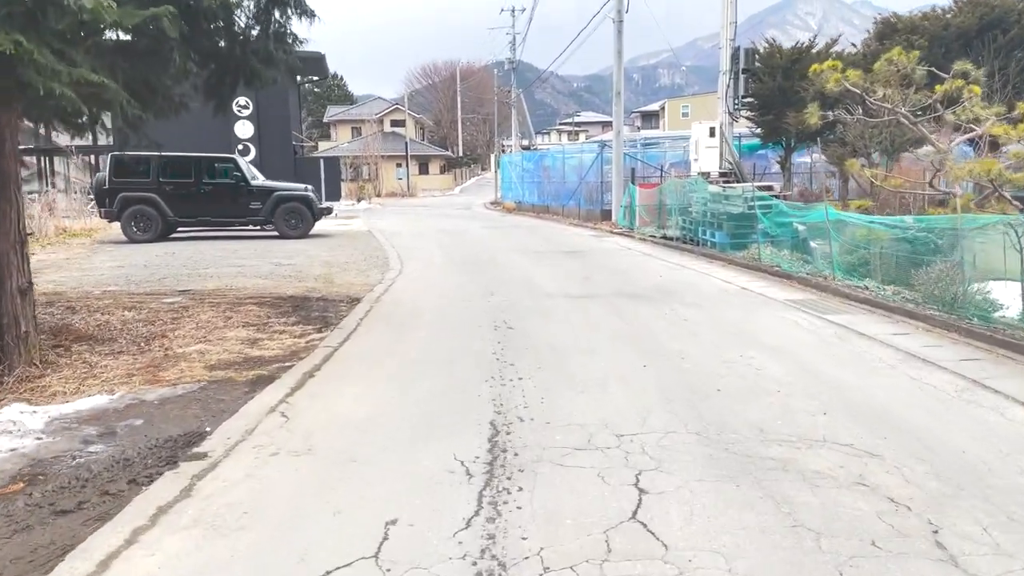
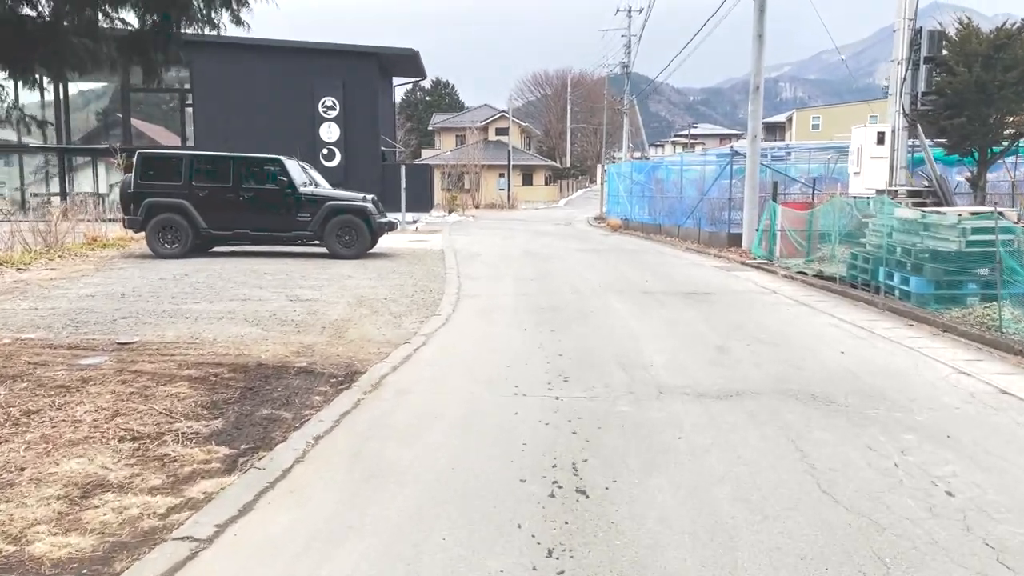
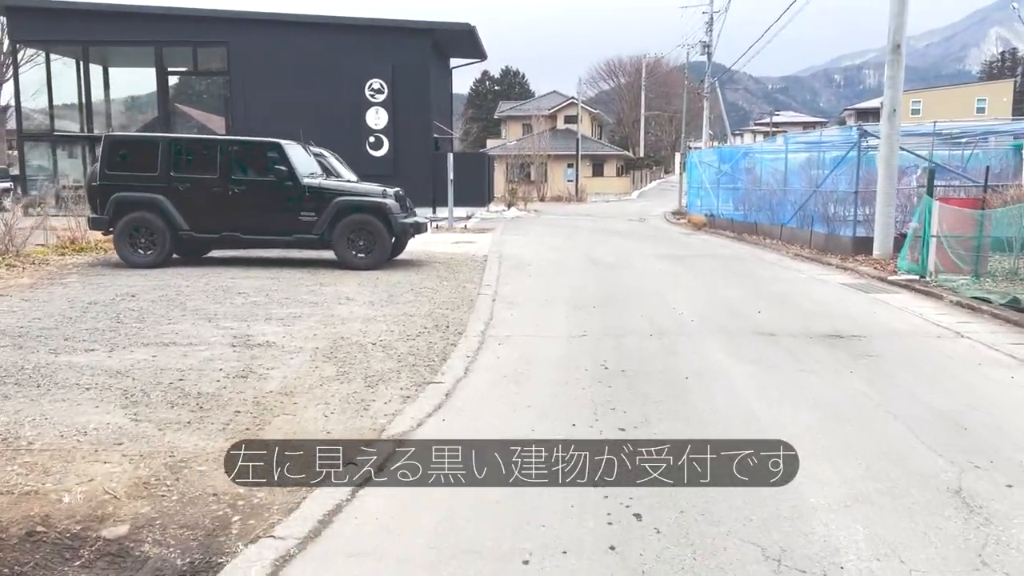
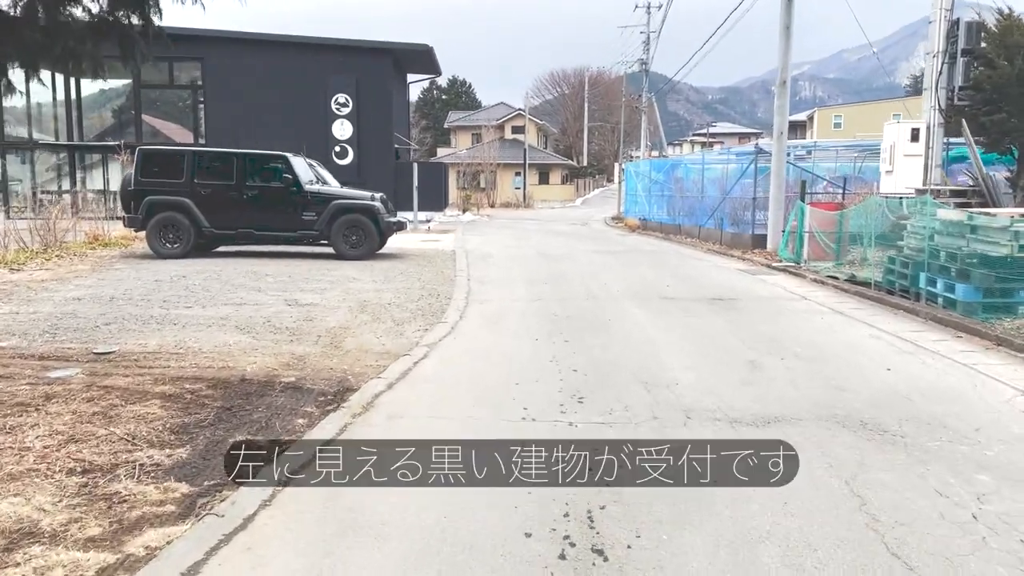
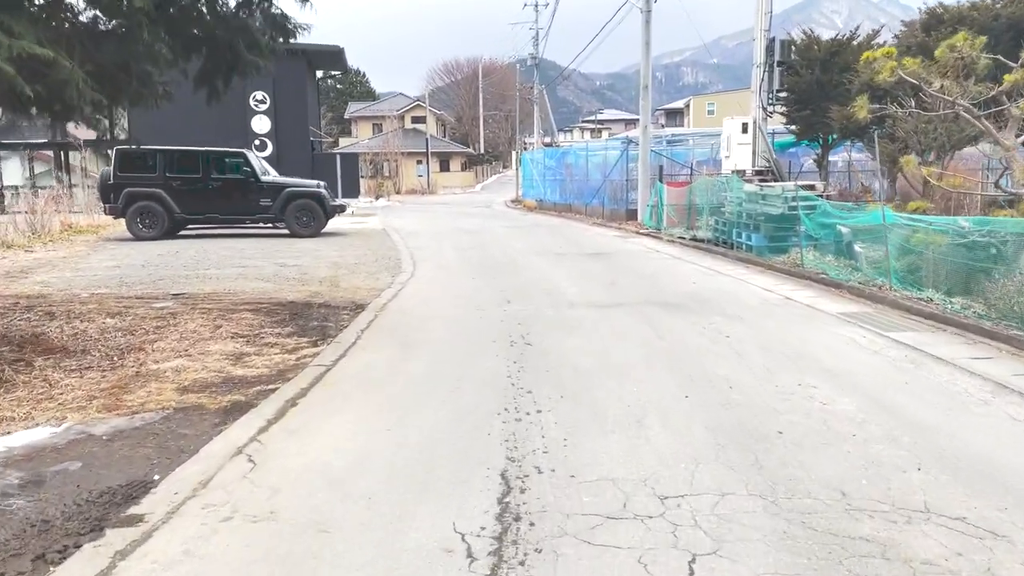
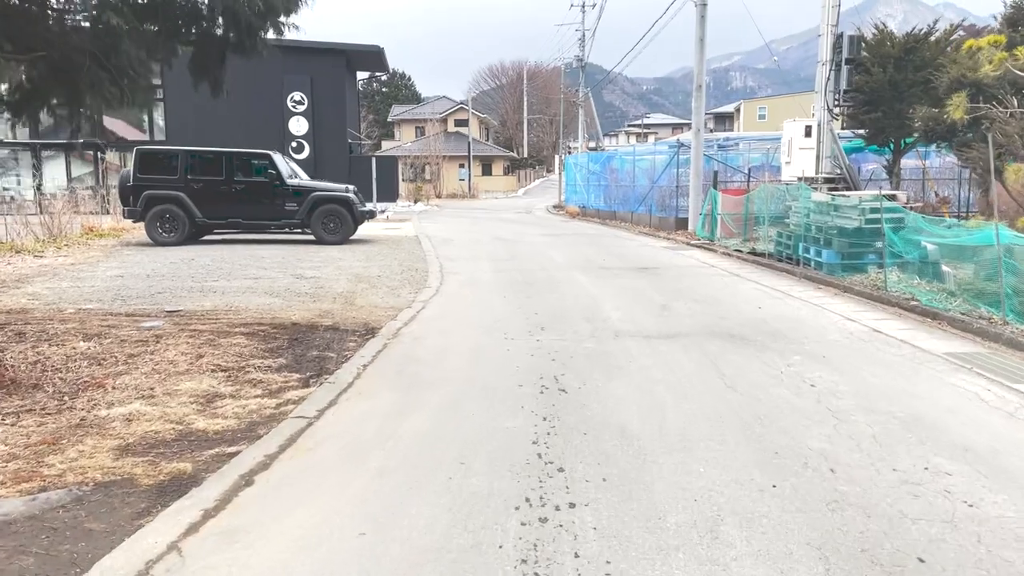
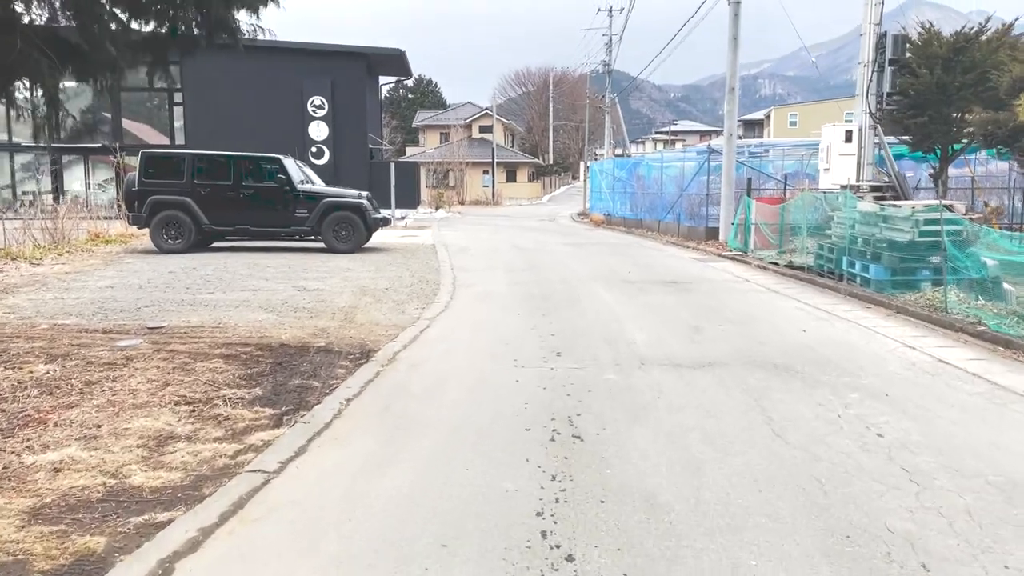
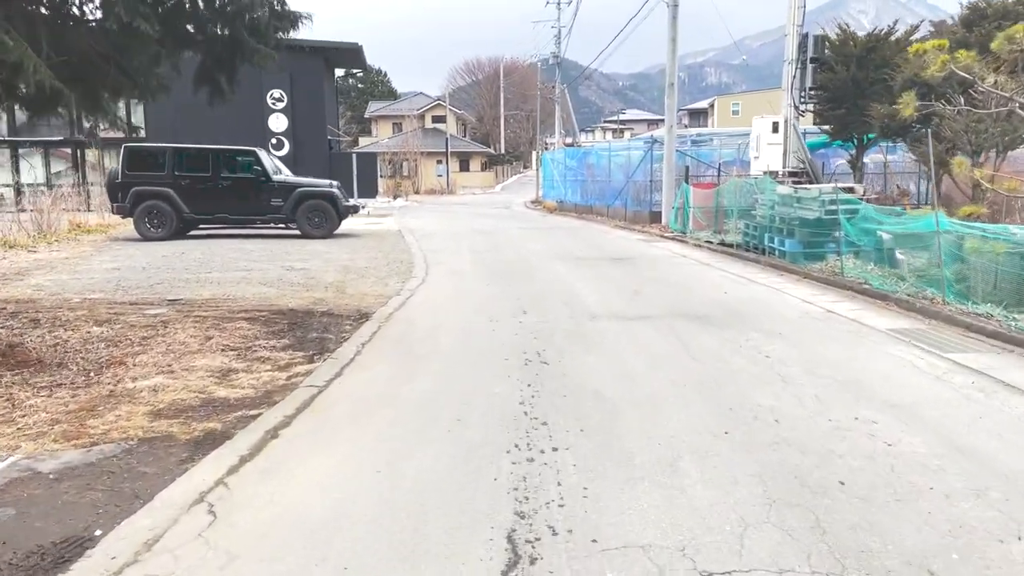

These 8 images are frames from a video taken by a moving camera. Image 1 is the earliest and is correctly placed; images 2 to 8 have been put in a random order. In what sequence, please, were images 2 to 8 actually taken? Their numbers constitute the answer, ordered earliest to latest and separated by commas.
5, 8, 6, 7, 2, 4, 3
